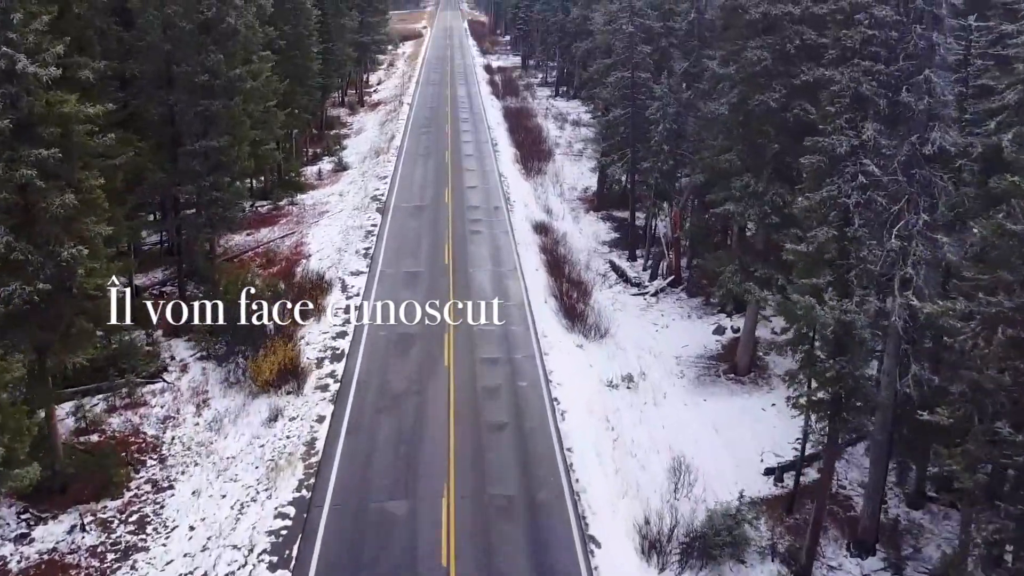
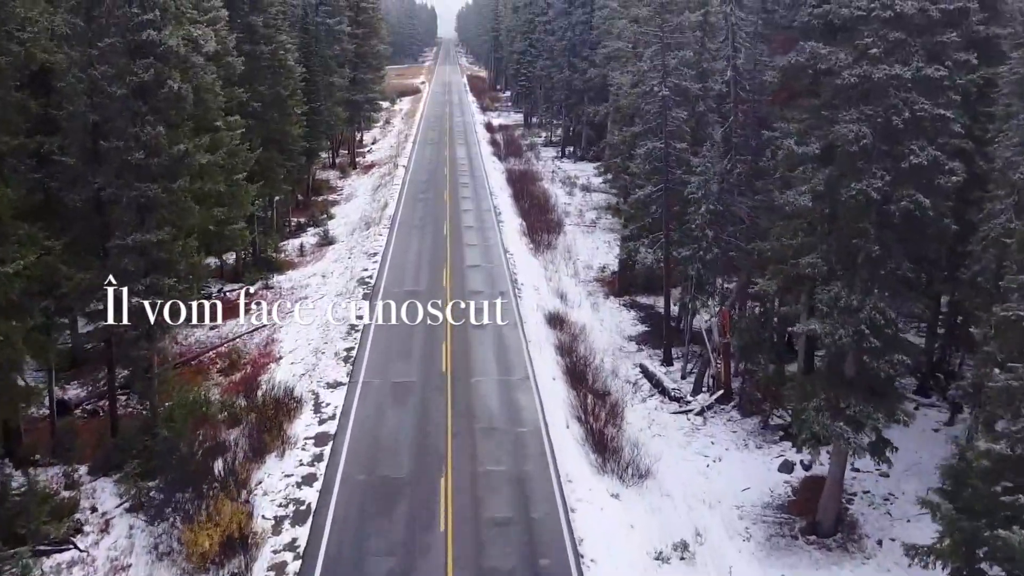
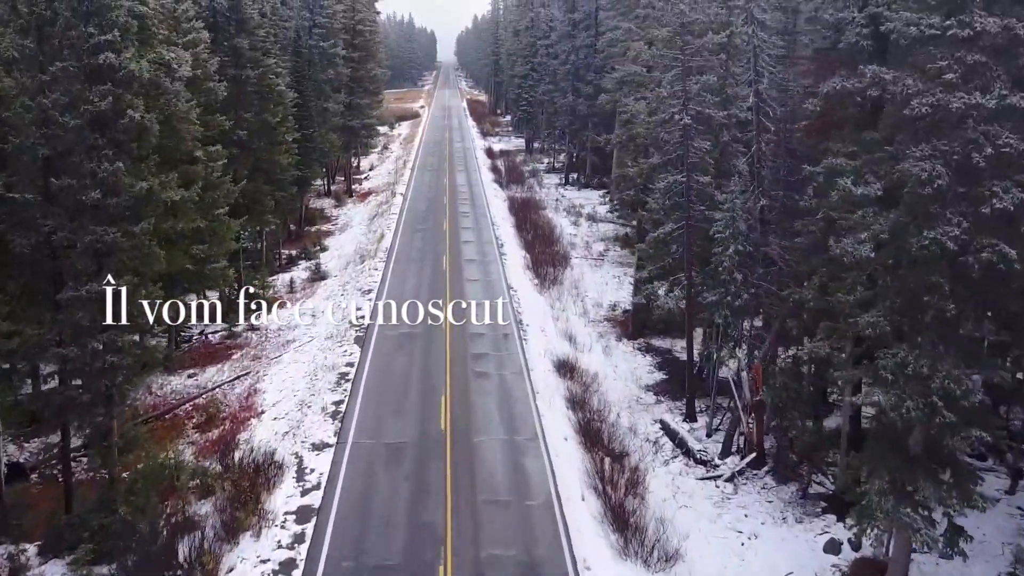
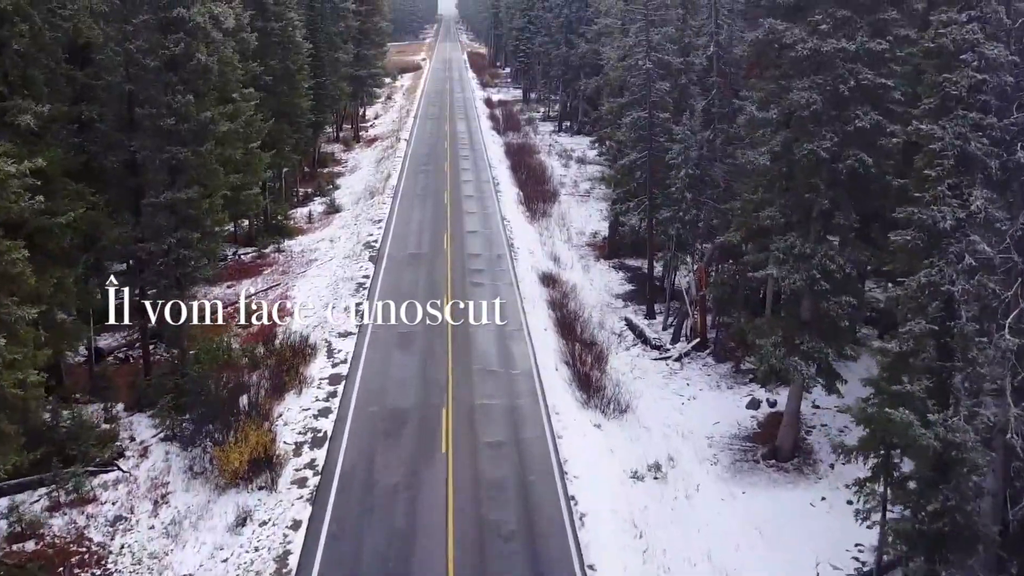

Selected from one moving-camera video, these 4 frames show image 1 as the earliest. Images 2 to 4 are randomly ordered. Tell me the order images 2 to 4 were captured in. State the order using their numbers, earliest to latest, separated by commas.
4, 2, 3
